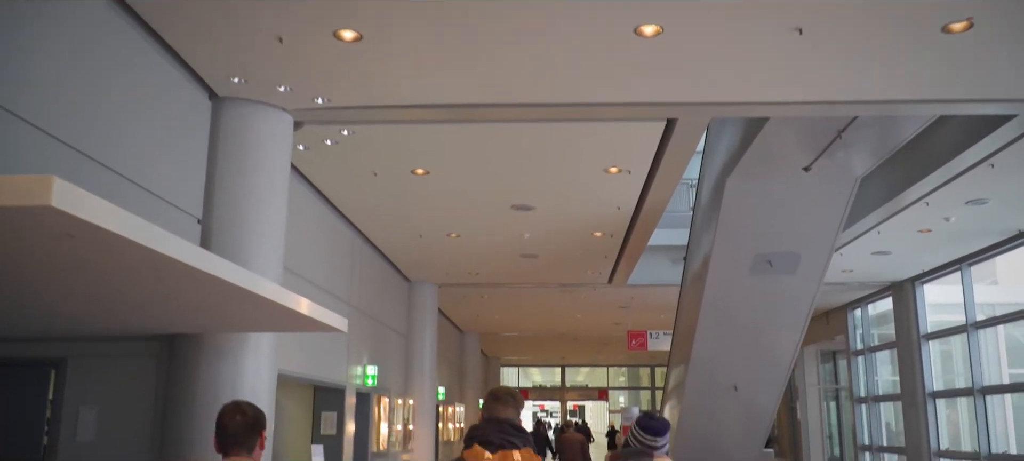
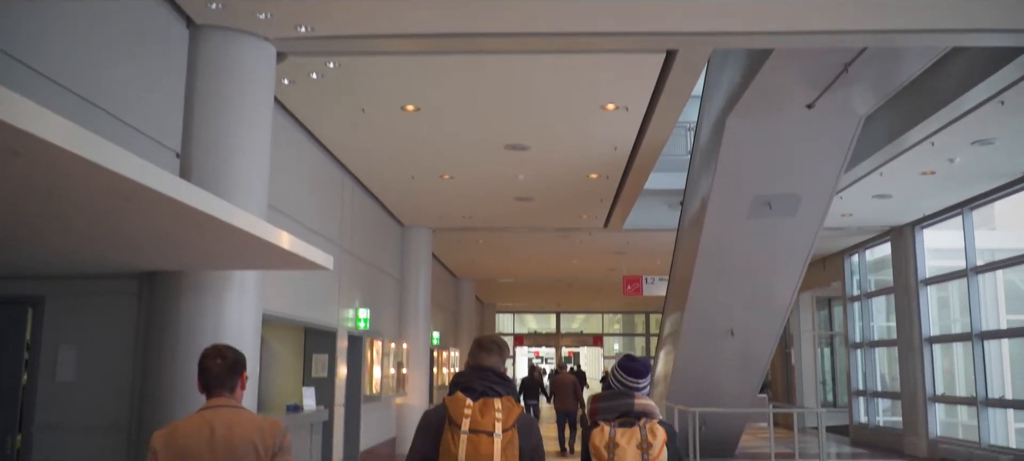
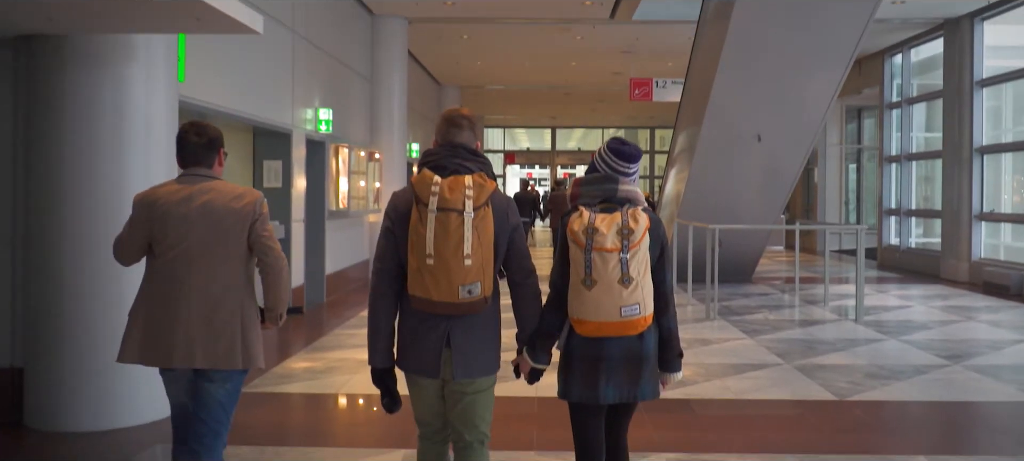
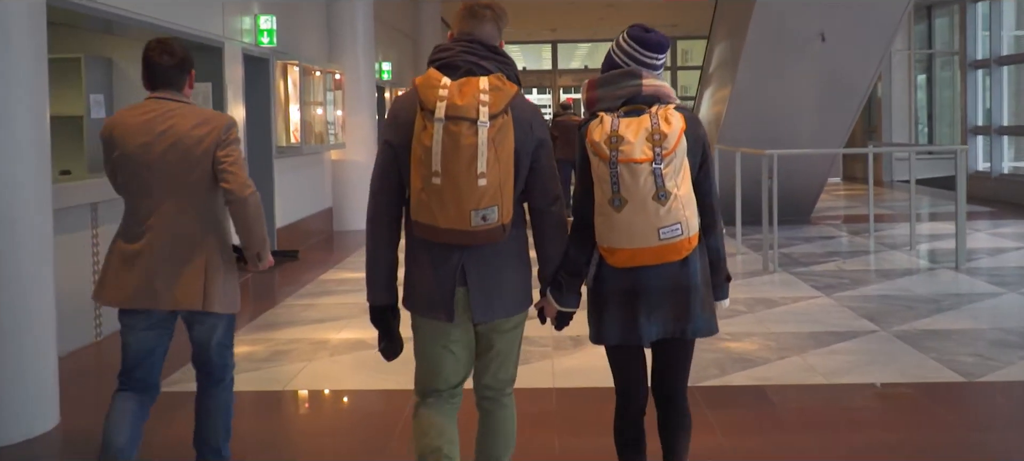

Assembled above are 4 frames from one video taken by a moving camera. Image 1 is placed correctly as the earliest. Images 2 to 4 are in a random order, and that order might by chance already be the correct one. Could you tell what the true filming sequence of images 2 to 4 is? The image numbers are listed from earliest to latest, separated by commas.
2, 3, 4
